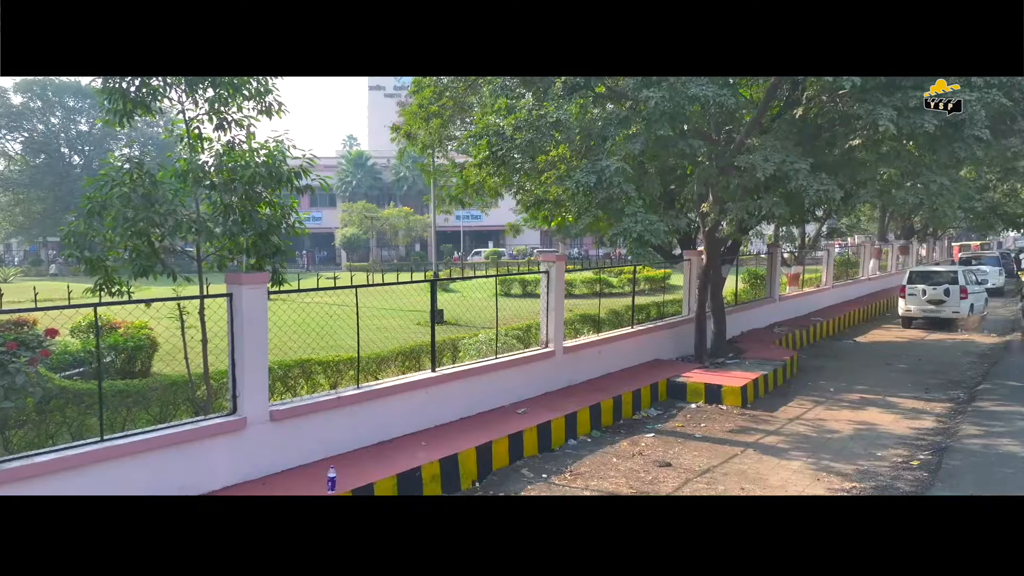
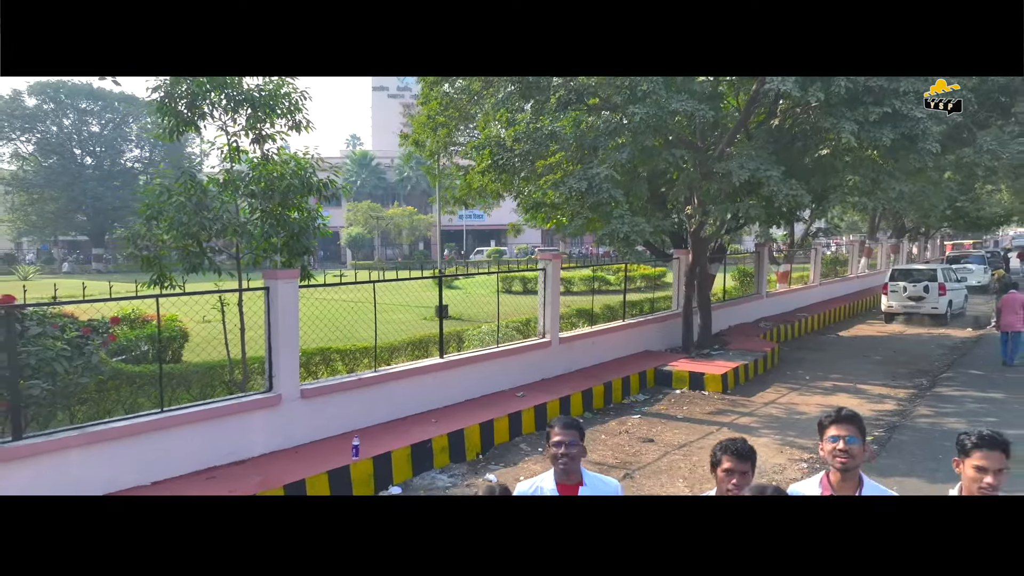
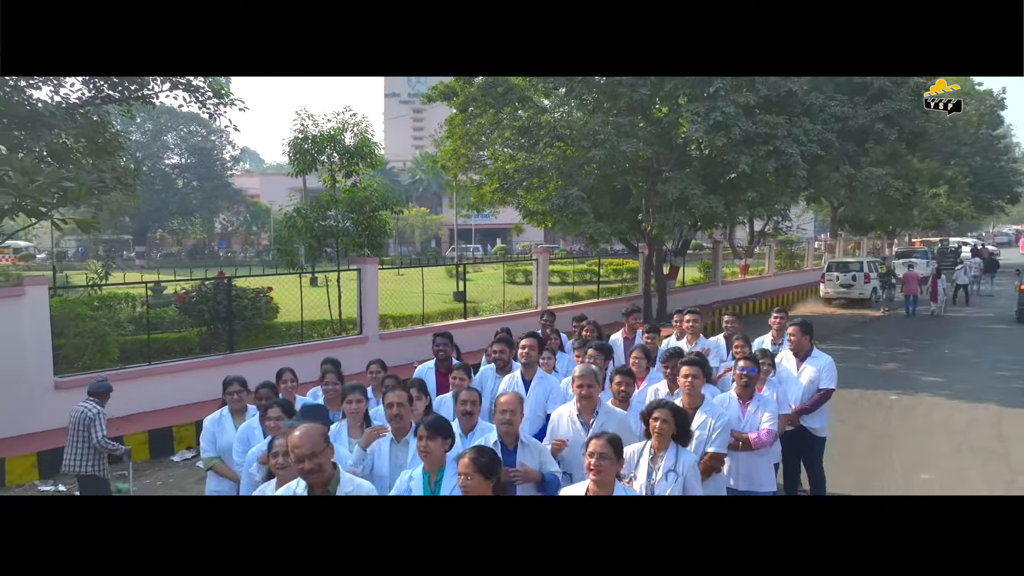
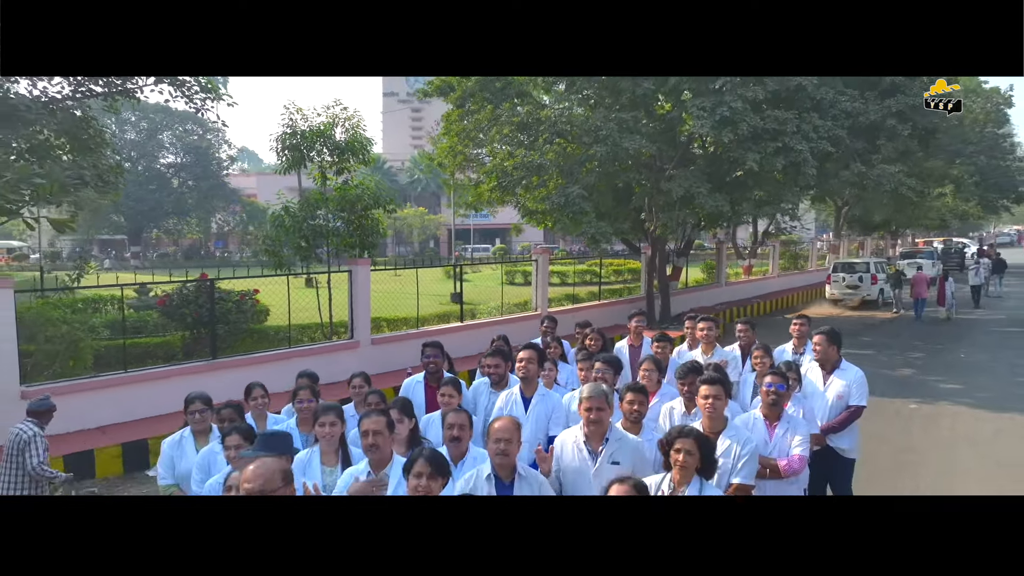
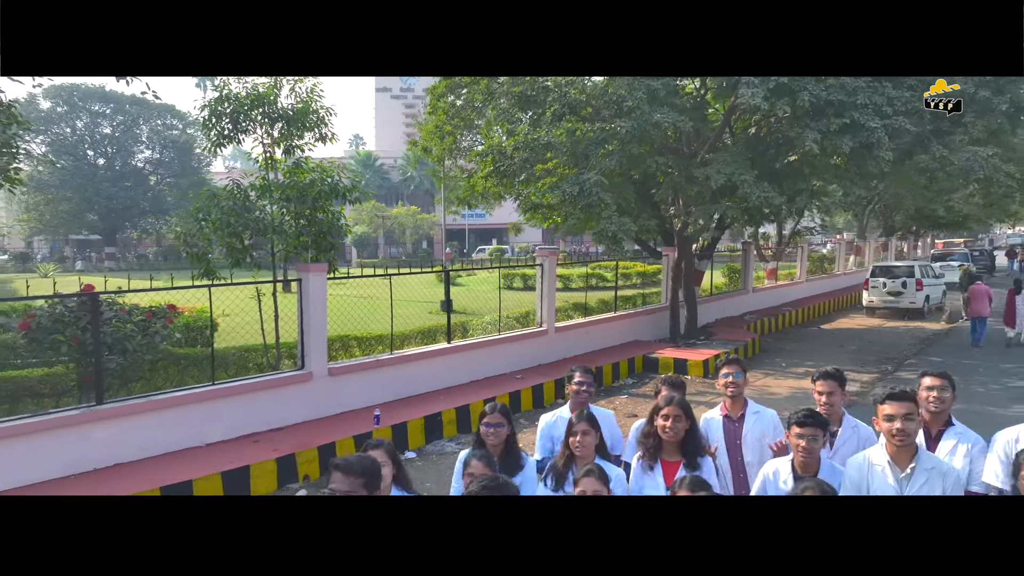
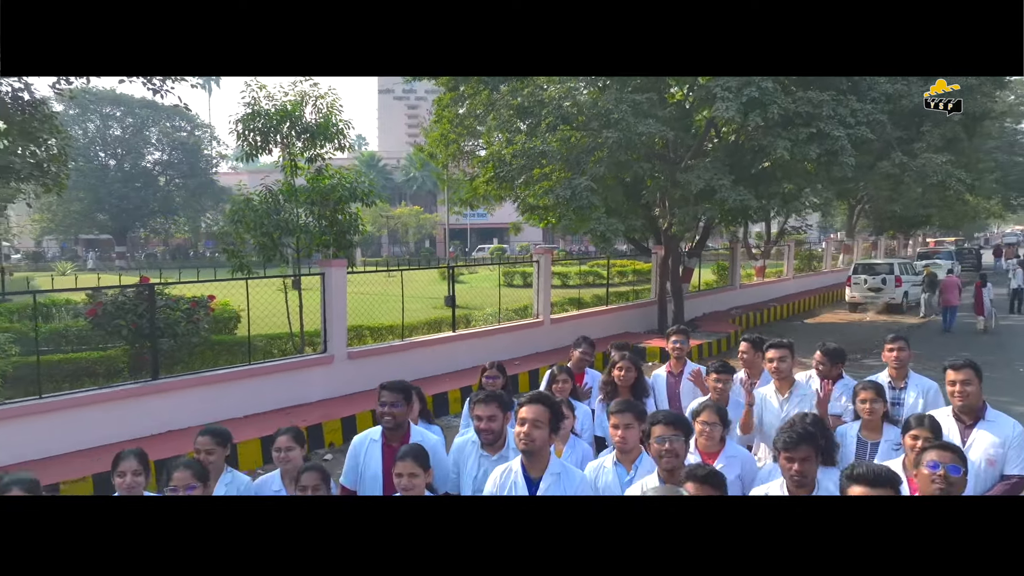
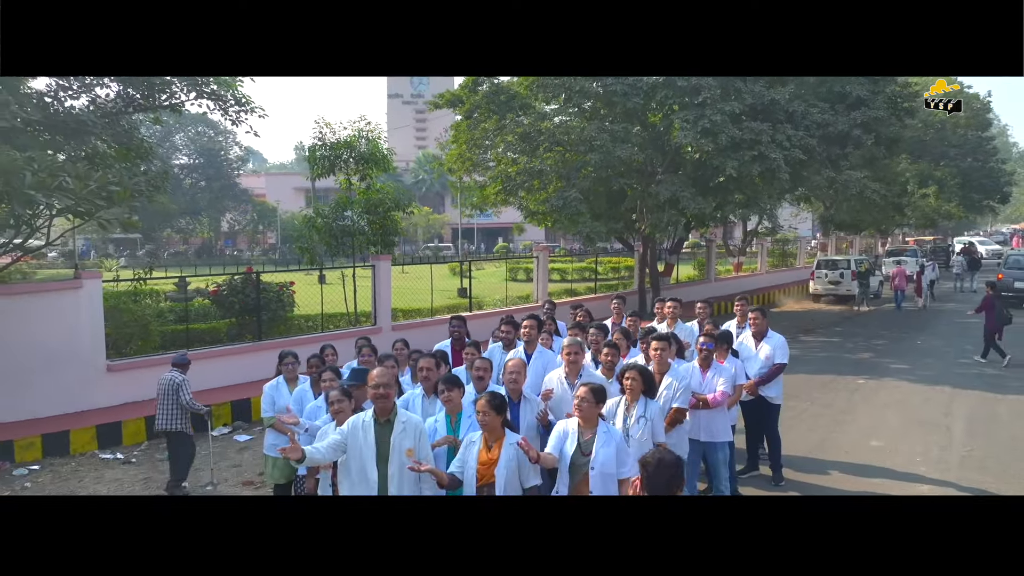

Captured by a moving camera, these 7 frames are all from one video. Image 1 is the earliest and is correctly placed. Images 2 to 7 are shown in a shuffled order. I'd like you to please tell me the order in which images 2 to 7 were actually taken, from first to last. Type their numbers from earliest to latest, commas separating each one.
2, 5, 6, 4, 3, 7
